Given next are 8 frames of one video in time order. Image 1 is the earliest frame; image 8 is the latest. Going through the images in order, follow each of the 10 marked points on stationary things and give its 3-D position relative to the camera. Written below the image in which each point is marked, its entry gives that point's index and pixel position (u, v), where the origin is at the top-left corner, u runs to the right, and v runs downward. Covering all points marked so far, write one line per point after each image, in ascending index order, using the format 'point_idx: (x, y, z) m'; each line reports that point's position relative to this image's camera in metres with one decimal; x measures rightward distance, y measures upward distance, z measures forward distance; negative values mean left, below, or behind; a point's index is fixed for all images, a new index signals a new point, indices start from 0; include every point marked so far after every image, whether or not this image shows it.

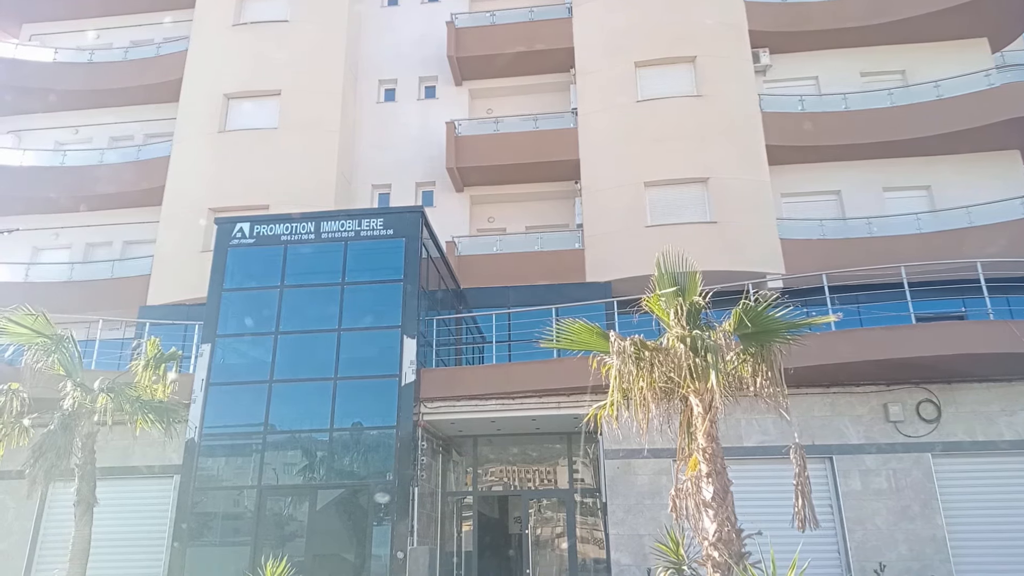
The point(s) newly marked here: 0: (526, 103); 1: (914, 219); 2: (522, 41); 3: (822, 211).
0: (+0.3, +4.3, +17.0) m
1: (+7.5, +1.3, +13.7) m
2: (+0.2, +5.5, +16.3) m
3: (+6.4, +1.6, +15.1) m
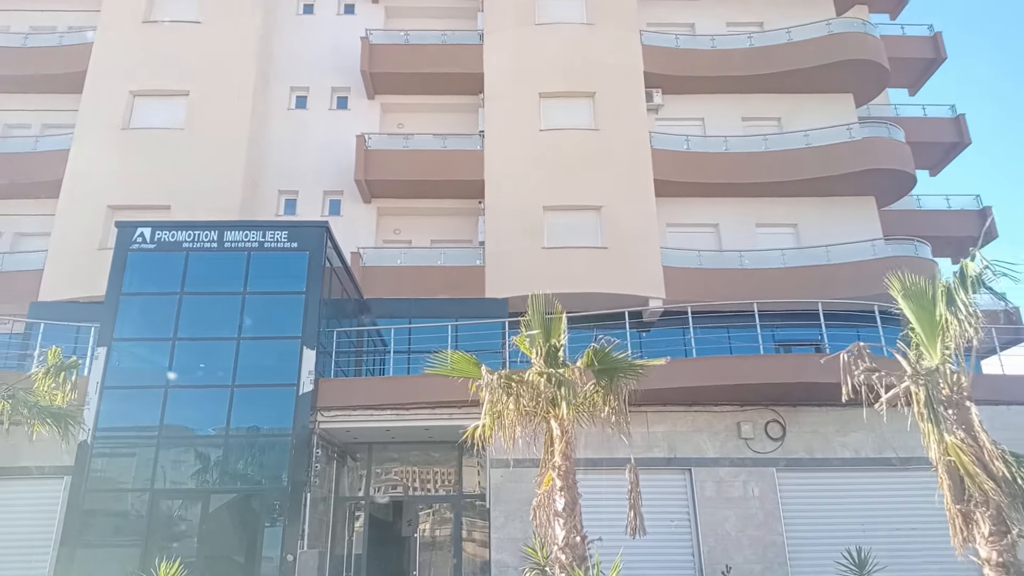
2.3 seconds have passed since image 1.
0: (-1.9, +4.1, +17.6) m
1: (+5.6, +0.7, +15.3) m
2: (-1.8, +5.2, +16.9) m
3: (+4.3, +1.1, +16.5) m
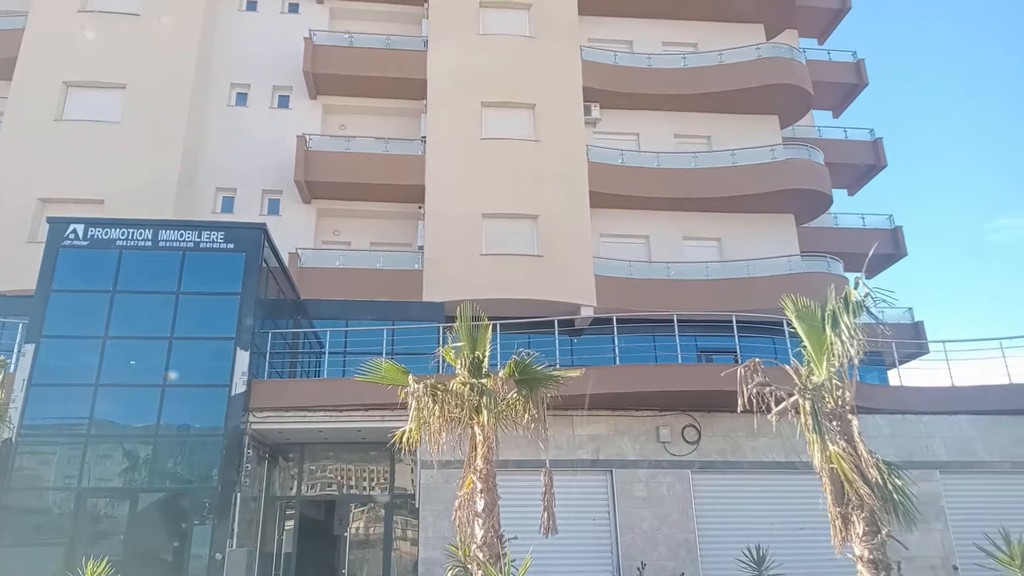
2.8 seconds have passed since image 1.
0: (-3.3, +4.0, +17.8) m
1: (+4.2, +0.5, +16.1) m
2: (-3.1, +5.2, +17.1) m
3: (+2.8, +0.9, +17.2) m
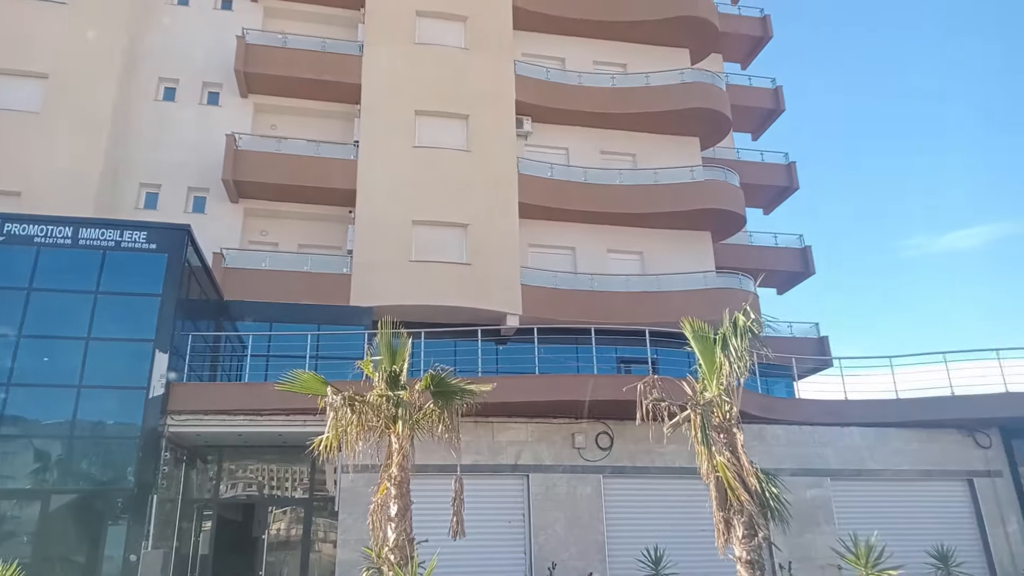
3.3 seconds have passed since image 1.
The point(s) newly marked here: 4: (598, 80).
0: (-4.9, +4.0, +17.8) m
1: (+2.6, +0.2, +16.8) m
2: (-4.7, +5.1, +17.1) m
3: (+1.1, +0.6, +17.8) m
4: (+2.3, +5.4, +19.2) m
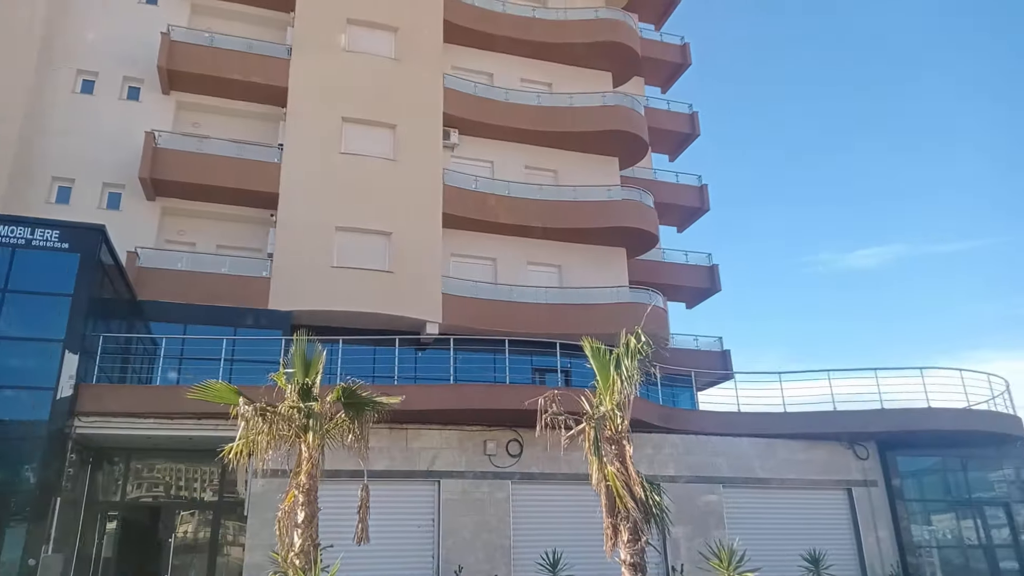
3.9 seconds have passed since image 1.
0: (-6.8, +4.0, +17.7) m
1: (+0.7, -0.1, +17.4) m
2: (-6.4, +5.1, +17.1) m
3: (-0.8, +0.4, +18.2) m
4: (+0.3, +5.1, +19.8) m
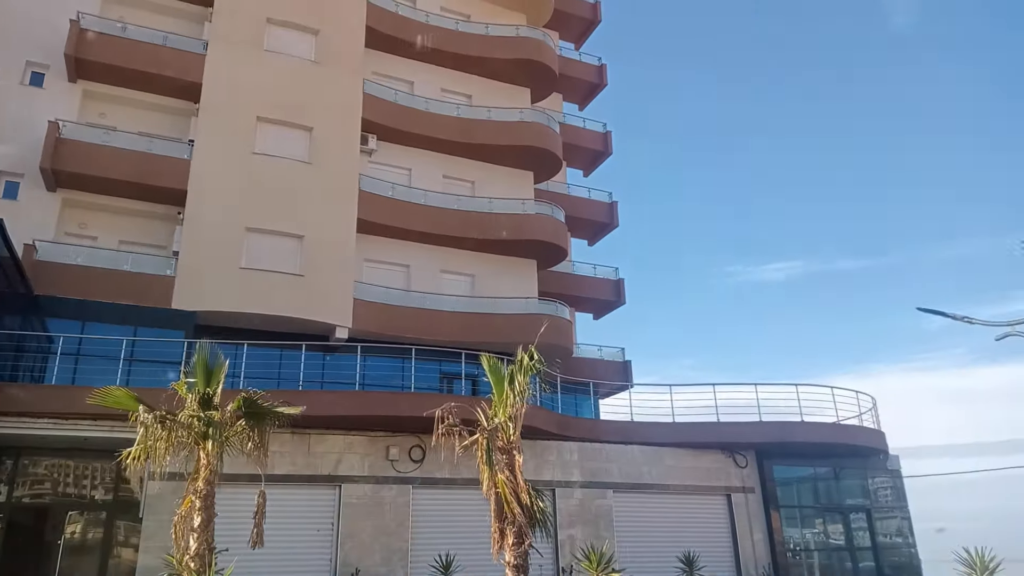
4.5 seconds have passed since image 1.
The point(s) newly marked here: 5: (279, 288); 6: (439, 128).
0: (-8.8, +4.0, +17.3) m
1: (-1.5, -0.3, +17.9) m
2: (-8.3, +5.2, +16.8) m
3: (-3.1, +0.2, +18.5) m
4: (-1.9, +5.0, +20.2) m
5: (-5.0, 0.0, +15.9) m
6: (-2.0, +4.3, +19.6) m
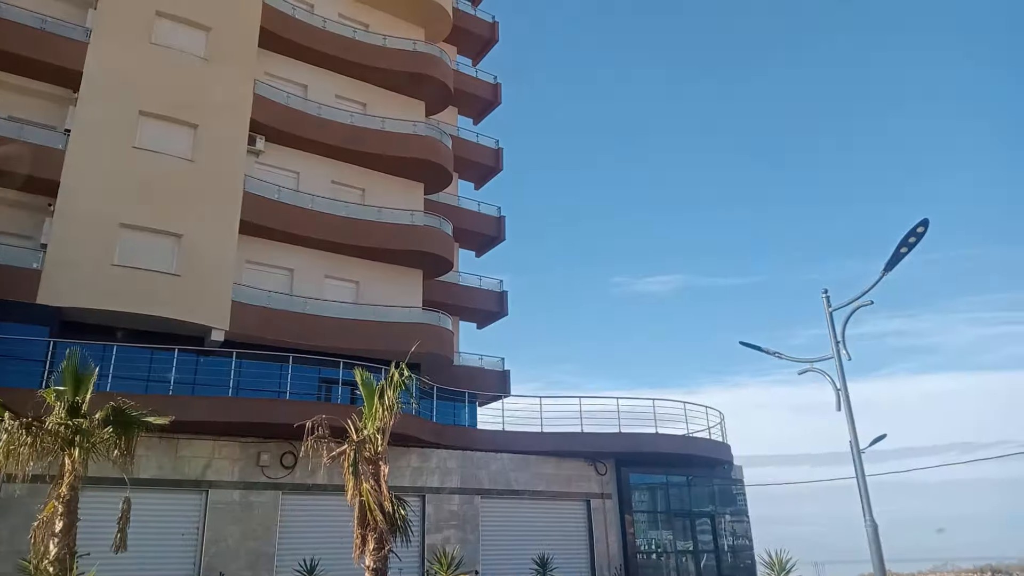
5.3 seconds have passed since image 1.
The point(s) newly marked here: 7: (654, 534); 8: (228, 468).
0: (-11.3, +4.2, +16.6) m
1: (-4.4, -0.5, +18.1) m
2: (-10.7, +5.3, +16.1) m
3: (-6.1, +0.2, +18.6) m
4: (-4.9, +4.8, +20.4) m
5: (-7.6, 0.0, +15.7) m
6: (-4.9, +4.1, +19.8) m
7: (+3.4, -5.9, +17.4) m
8: (-5.0, -3.2, +13.0) m
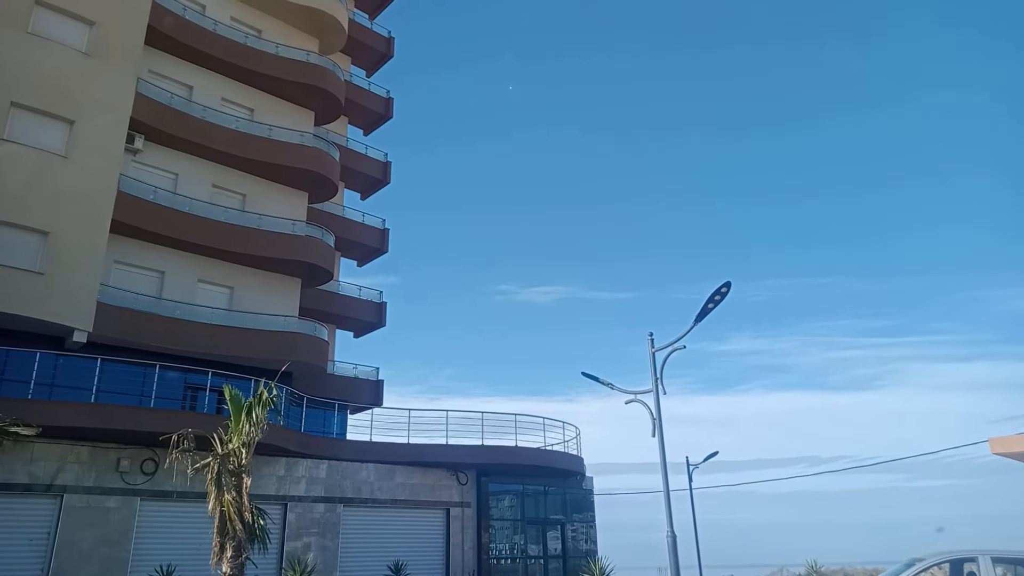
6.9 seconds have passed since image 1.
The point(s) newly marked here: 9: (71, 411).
0: (-13.9, +4.5, +15.7) m
1: (-7.6, -0.6, +18.2) m
2: (-13.1, +5.5, +15.3) m
3: (-9.2, +0.1, +18.4) m
4: (-8.1, +4.7, +20.4) m
5: (-10.4, 0.0, +15.3) m
6: (-8.1, +4.0, +19.8) m
7: (-0.1, -6.5, +18.7) m
8: (-7.6, -3.3, +13.0) m
9: (-7.5, -2.1, +12.5) m
